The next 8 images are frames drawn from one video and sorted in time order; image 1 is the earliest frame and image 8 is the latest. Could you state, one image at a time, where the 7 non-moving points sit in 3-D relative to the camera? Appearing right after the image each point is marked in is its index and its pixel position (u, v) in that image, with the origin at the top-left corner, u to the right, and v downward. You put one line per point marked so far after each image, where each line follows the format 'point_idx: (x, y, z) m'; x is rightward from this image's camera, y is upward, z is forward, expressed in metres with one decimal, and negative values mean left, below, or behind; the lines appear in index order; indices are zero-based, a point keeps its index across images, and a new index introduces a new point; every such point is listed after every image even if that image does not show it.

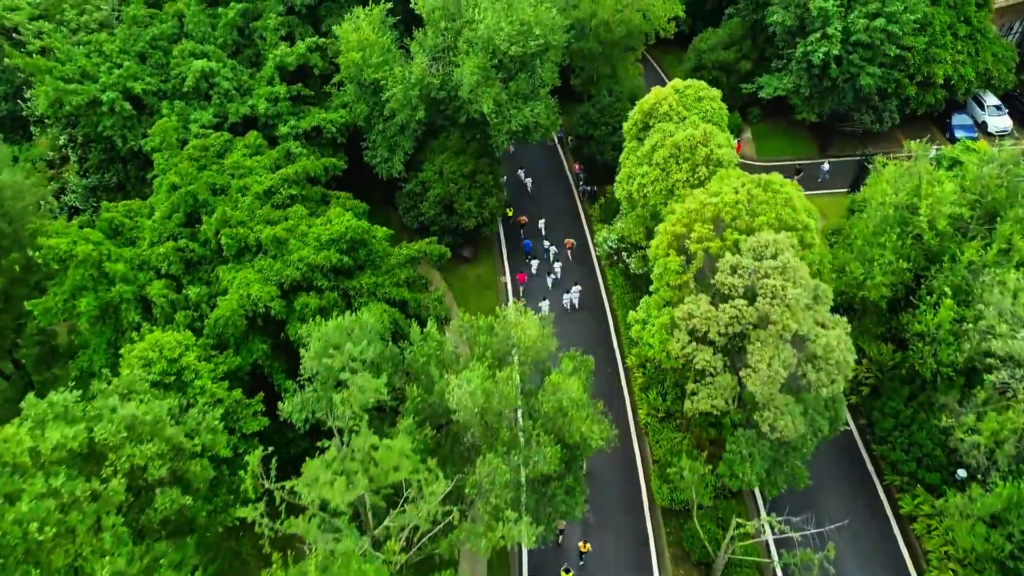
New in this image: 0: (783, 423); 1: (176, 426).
0: (+6.5, -3.2, +17.2) m
1: (-7.9, -3.3, +16.9) m
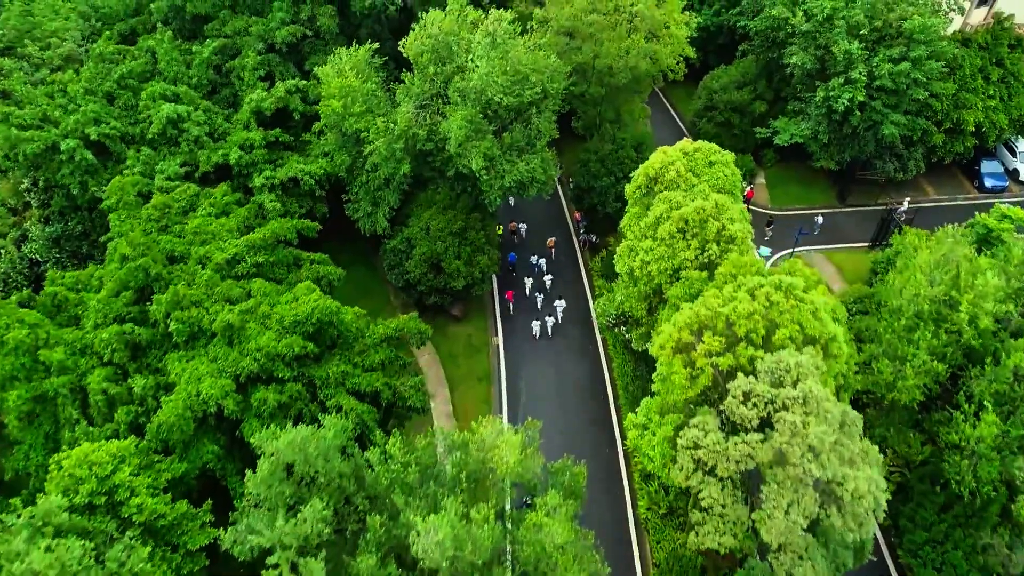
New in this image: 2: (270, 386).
0: (+6.0, -5.8, +14.6) m
1: (-8.5, -5.7, +14.5) m
2: (-6.6, -2.7, +19.5) m
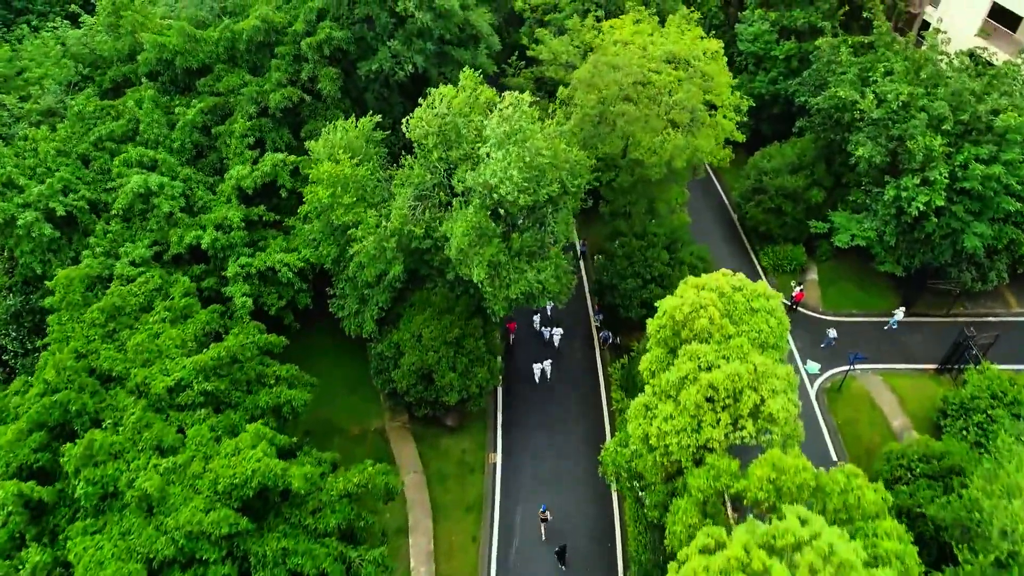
0: (+4.8, -10.3, +10.4) m
1: (-9.6, -9.3, +11.1) m
2: (-7.2, -6.4, +16.0) m
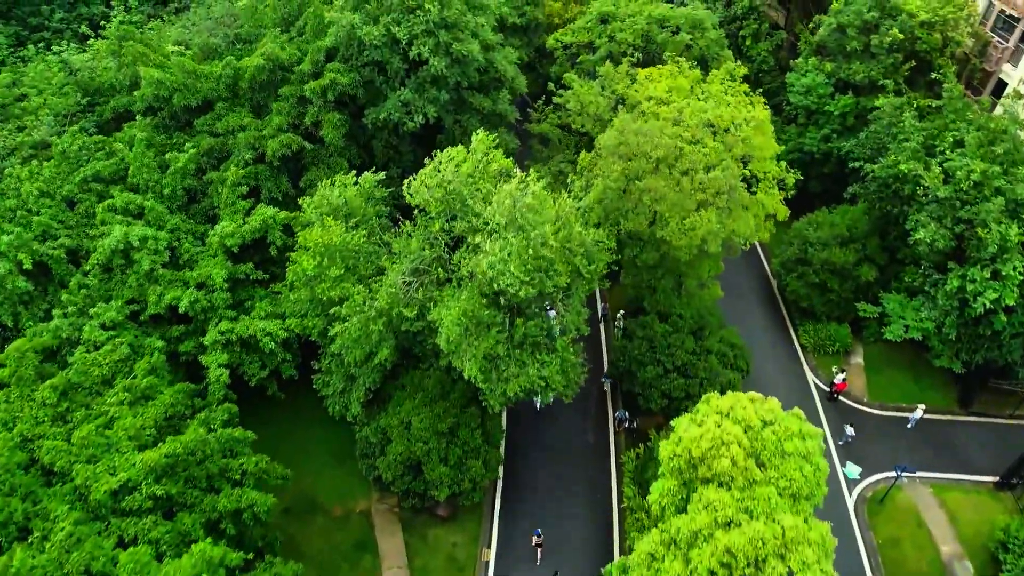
0: (+3.6, -13.2, +7.6) m
1: (-10.7, -11.4, +8.9) m
2: (-7.9, -8.6, +13.8) m
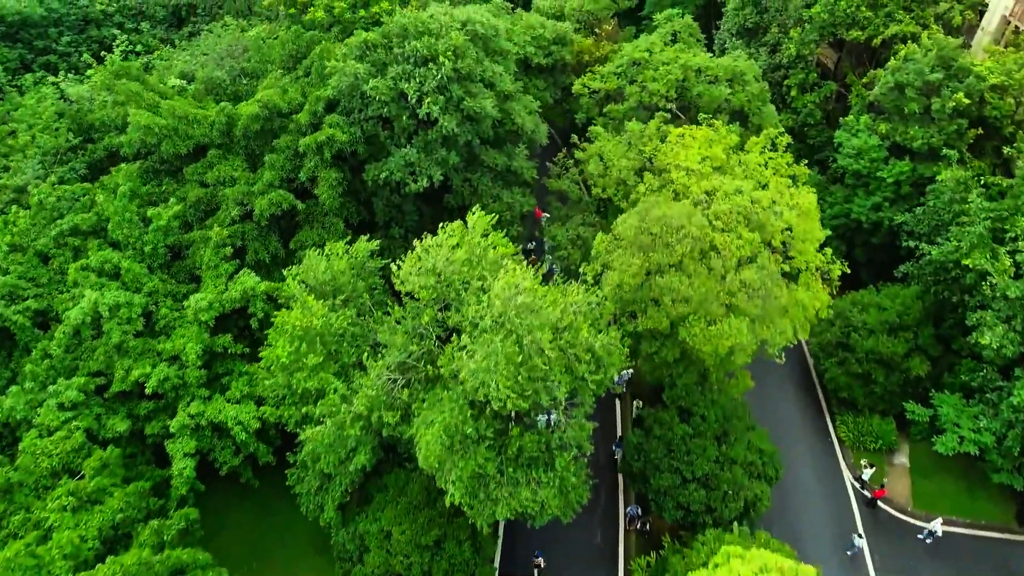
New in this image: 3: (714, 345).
0: (+2.4, -16.0, +4.9) m
1: (-11.7, -13.5, +6.8) m
2: (-8.7, -10.9, +11.6) m
3: (+5.3, -1.5, +18.5) m
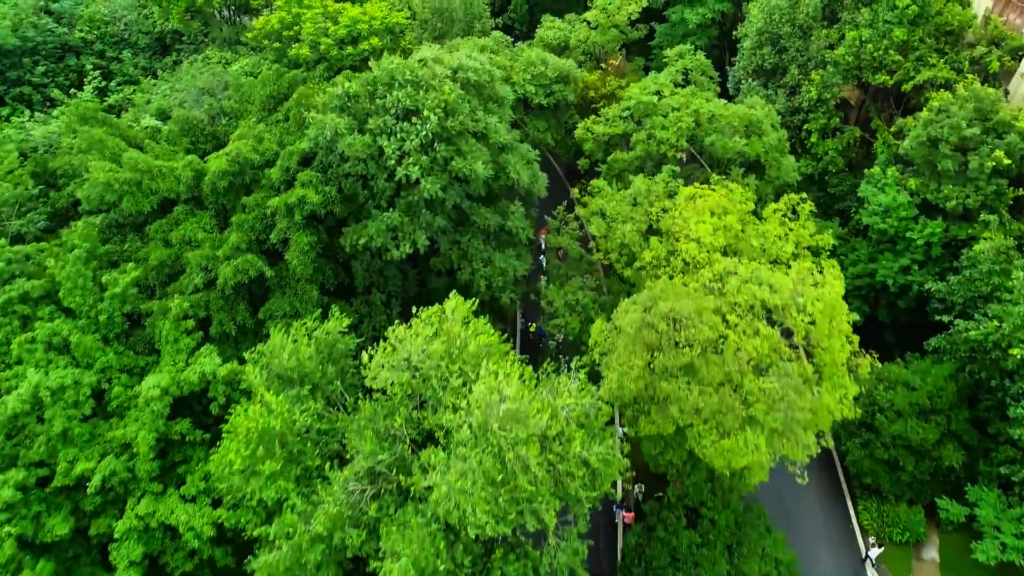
0: (+1.7, -18.3, +2.5) m
1: (-12.4, -15.7, +4.7) m
2: (-9.2, -13.1, +9.4) m
3: (+4.9, -3.9, +16.2) m
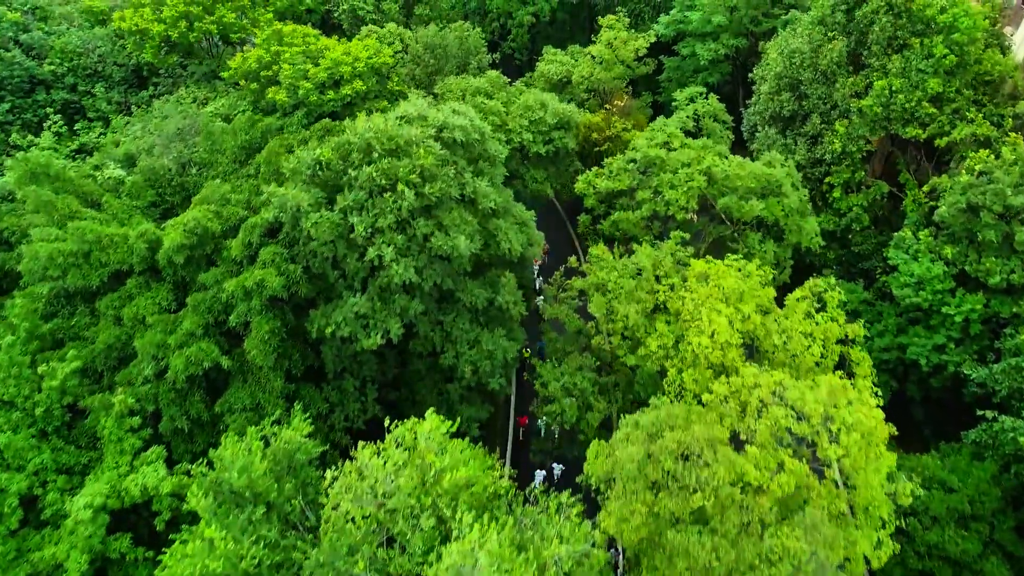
0: (+1.0, -20.7, 0.0) m
1: (-13.0, -18.0, +2.3) m
2: (-9.8, -15.5, +7.0) m
3: (+4.5, -6.4, +13.7) m
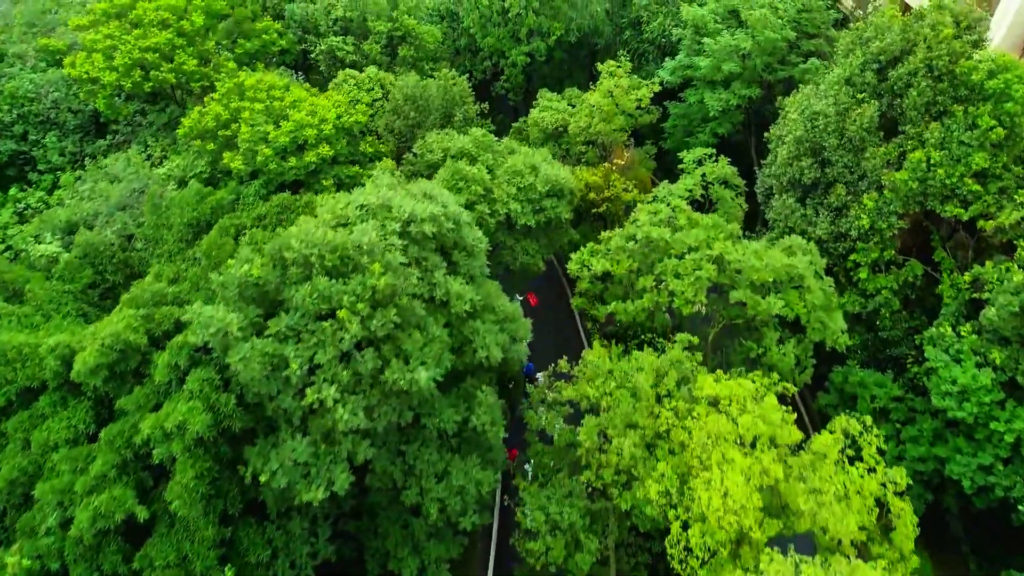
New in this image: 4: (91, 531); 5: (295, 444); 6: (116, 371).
0: (+0.1, -23.7, -3.1) m
1: (-13.9, -20.9, -0.8) m
2: (-10.6, -18.4, +3.9) m
3: (+3.8, -9.4, +10.6) m
4: (-9.1, -5.2, +15.4) m
5: (-4.6, -3.3, +15.4) m
6: (-9.8, -2.1, +17.7) m
